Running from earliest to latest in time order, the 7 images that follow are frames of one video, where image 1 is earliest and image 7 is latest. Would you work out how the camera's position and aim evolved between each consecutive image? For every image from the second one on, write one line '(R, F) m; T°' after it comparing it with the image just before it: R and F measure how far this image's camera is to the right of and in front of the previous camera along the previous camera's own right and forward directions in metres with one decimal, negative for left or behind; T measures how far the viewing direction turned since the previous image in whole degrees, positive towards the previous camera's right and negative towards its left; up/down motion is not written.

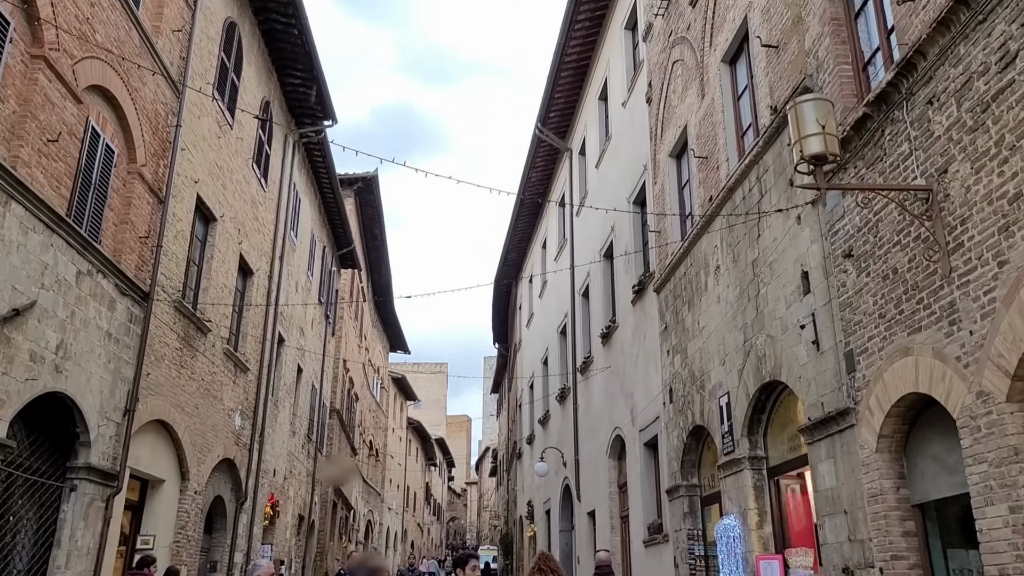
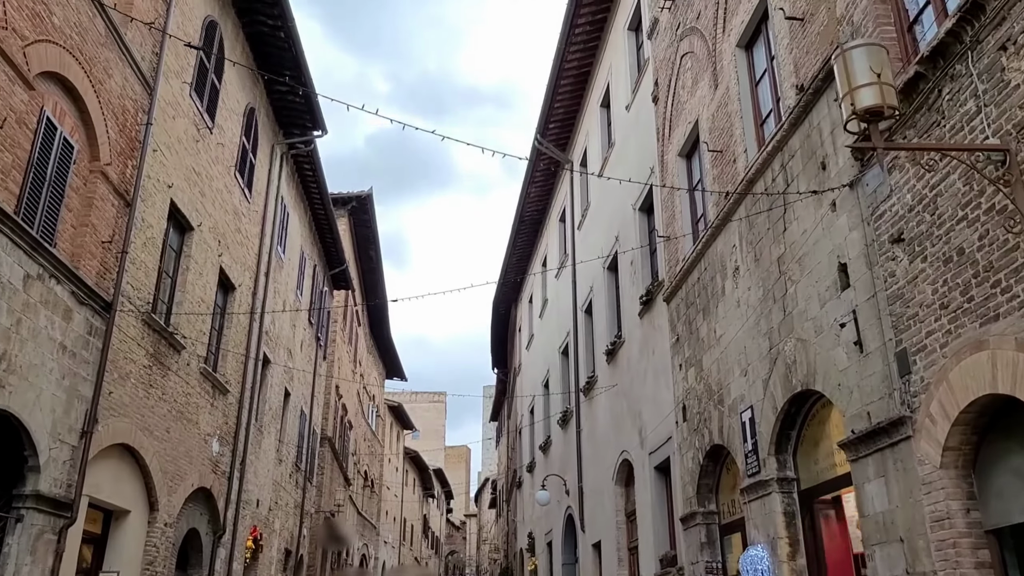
(0.0, +0.8) m; 0°
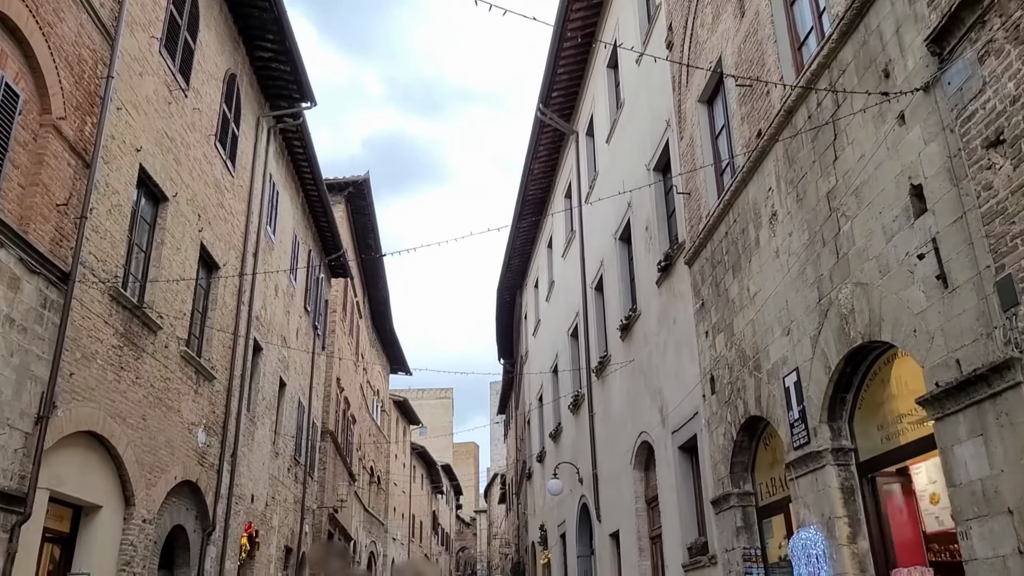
(0.0, +0.9) m; 0°
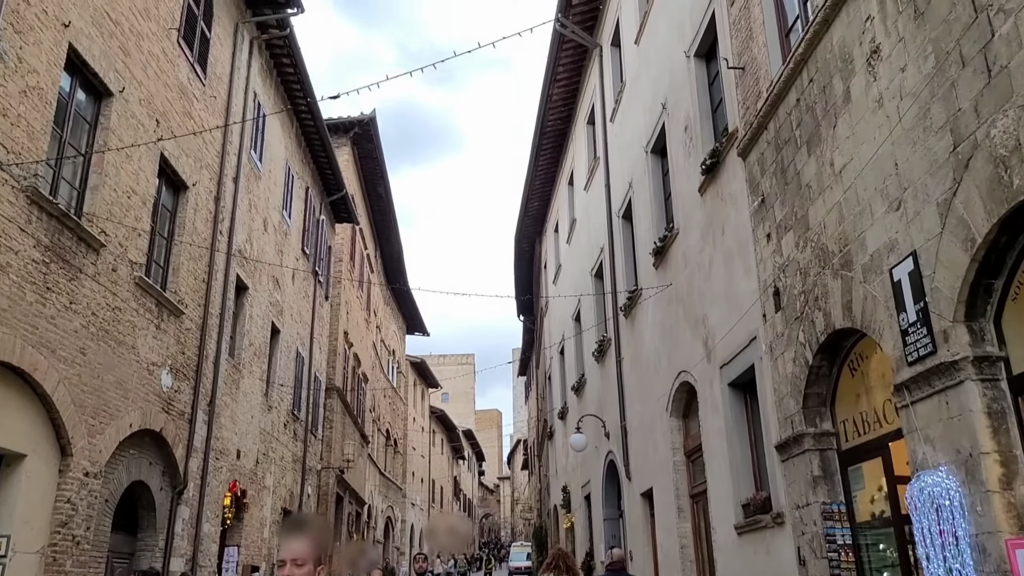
(+0.1, +1.7) m; -2°
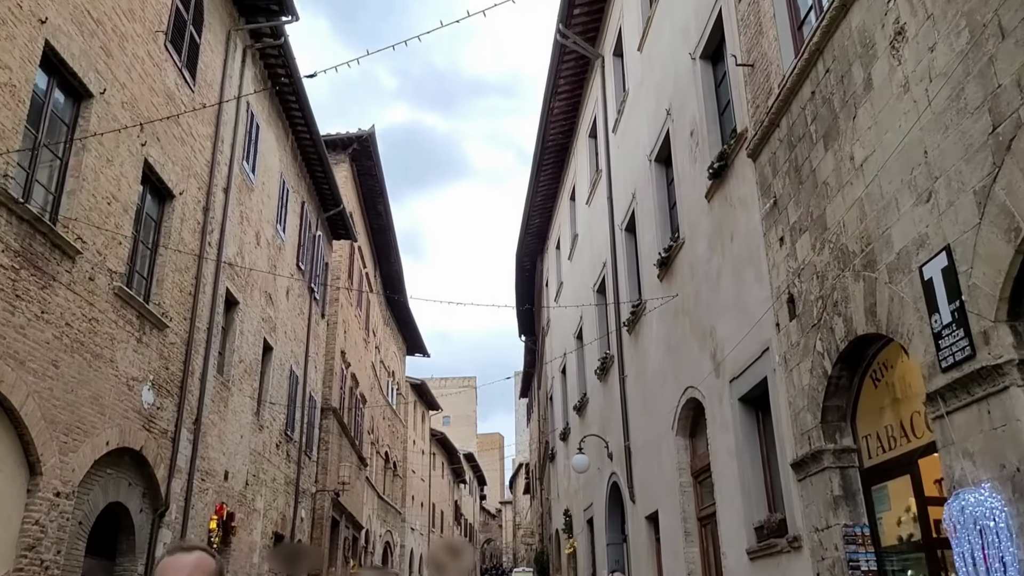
(0.0, +0.4) m; 0°
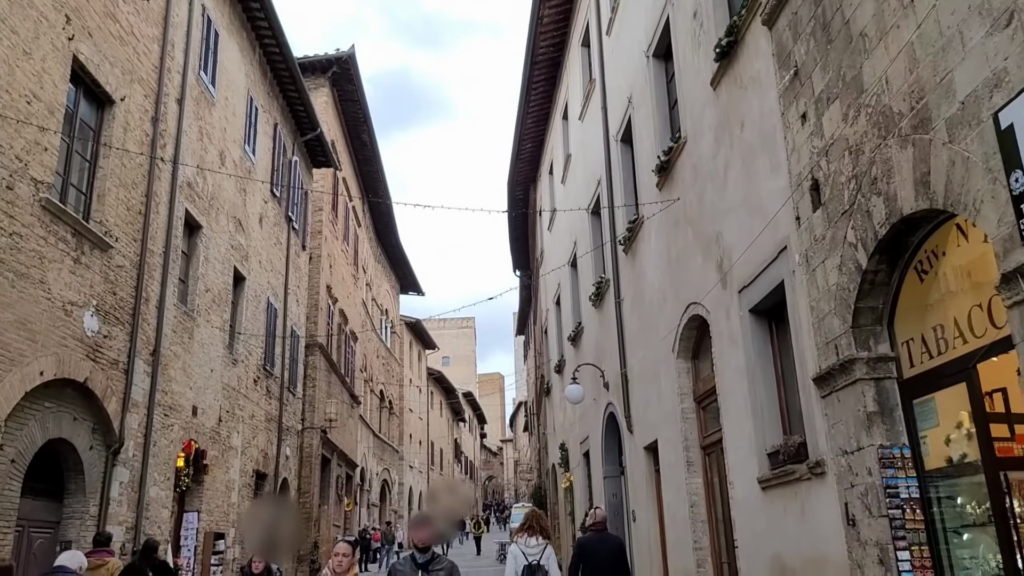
(+0.2, +0.9) m; 0°
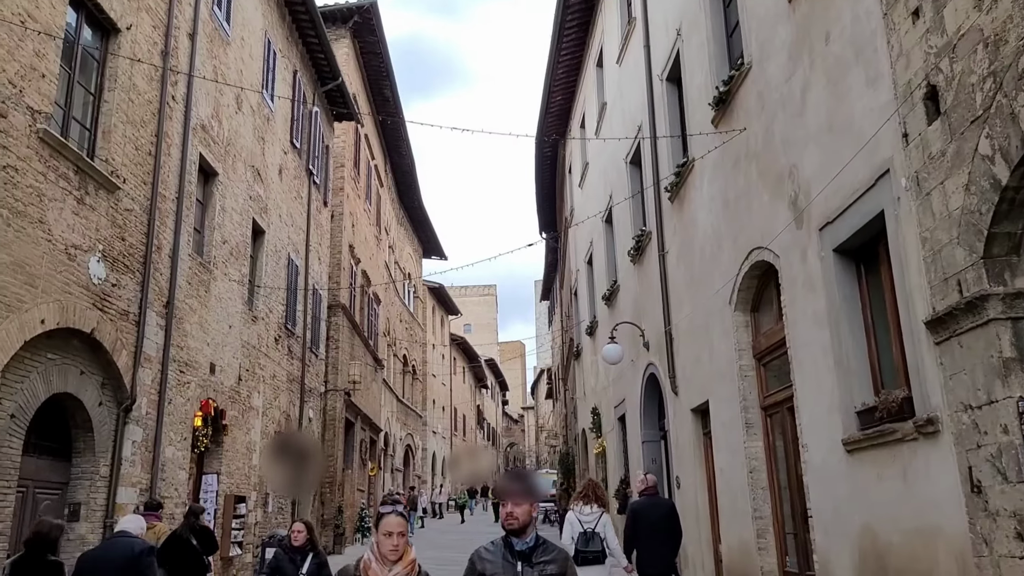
(-0.2, +0.7) m; -1°
